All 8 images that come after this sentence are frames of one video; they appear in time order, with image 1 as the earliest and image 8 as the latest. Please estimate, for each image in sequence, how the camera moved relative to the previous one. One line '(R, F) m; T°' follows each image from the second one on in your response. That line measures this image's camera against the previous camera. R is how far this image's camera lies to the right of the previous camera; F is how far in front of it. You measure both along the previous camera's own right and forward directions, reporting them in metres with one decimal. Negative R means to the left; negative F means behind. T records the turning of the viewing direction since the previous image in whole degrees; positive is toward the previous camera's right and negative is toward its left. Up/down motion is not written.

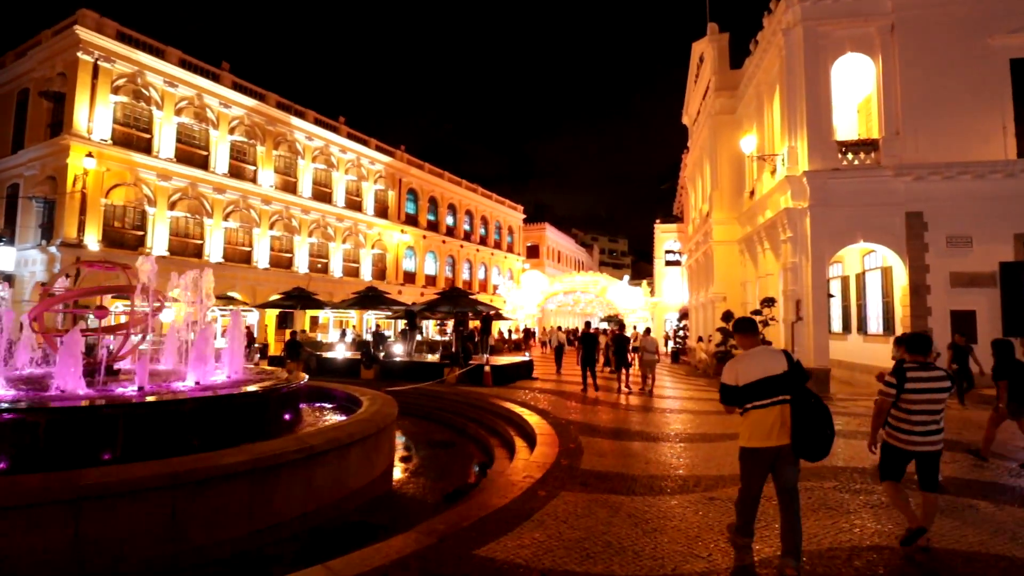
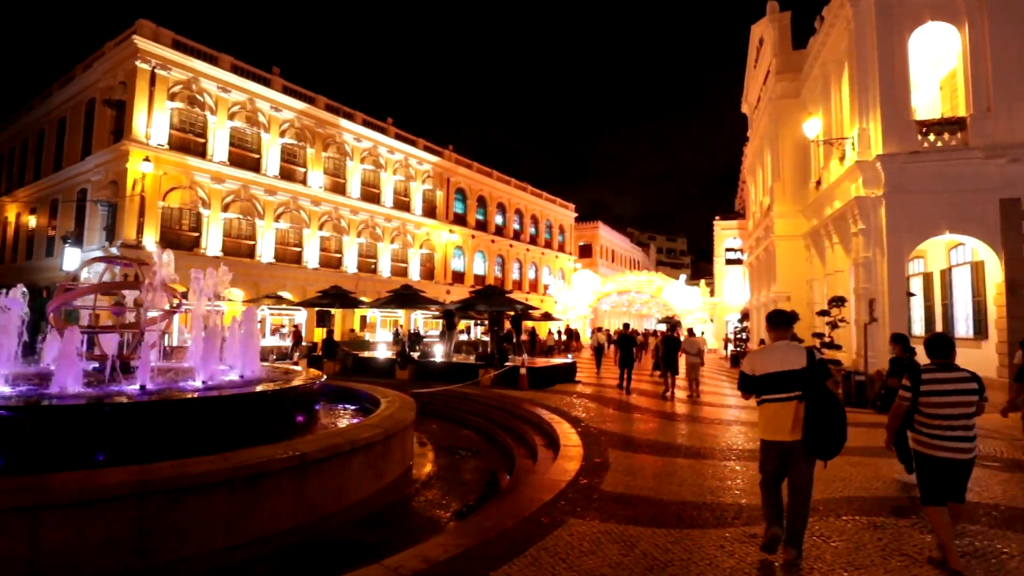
(+0.5, +0.8) m; -6°
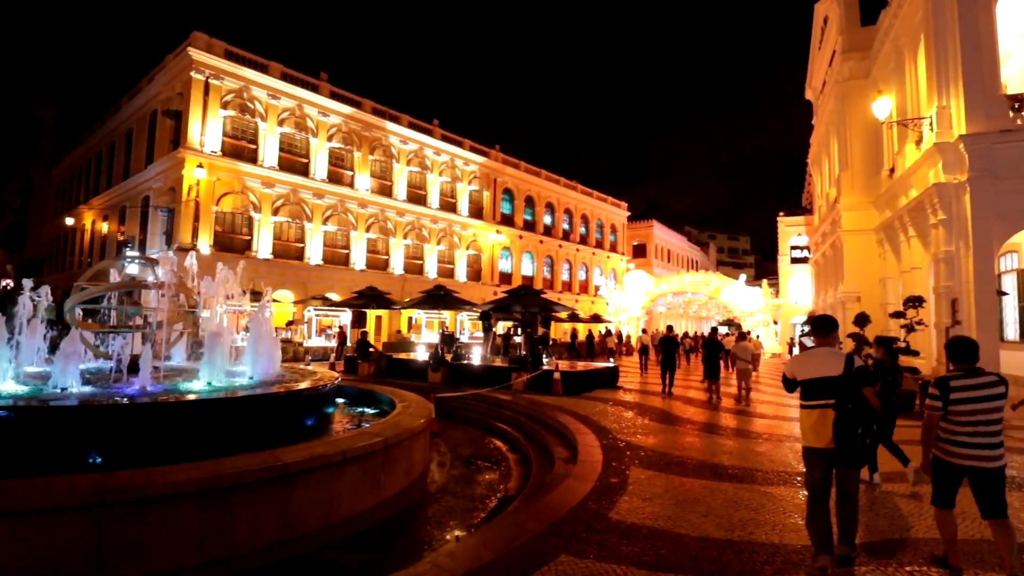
(+0.5, +0.7) m; -6°
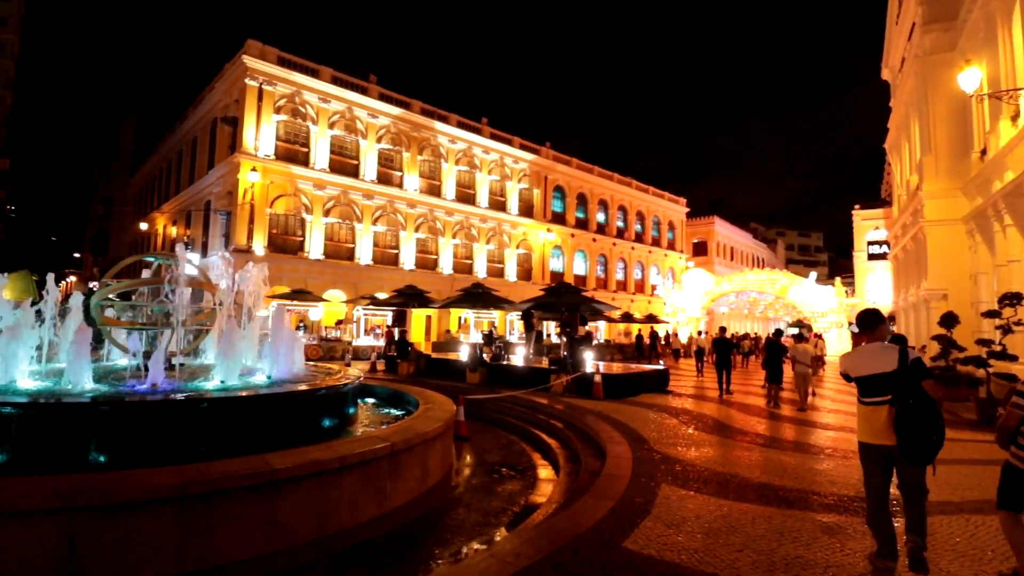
(+0.5, +0.6) m; -6°
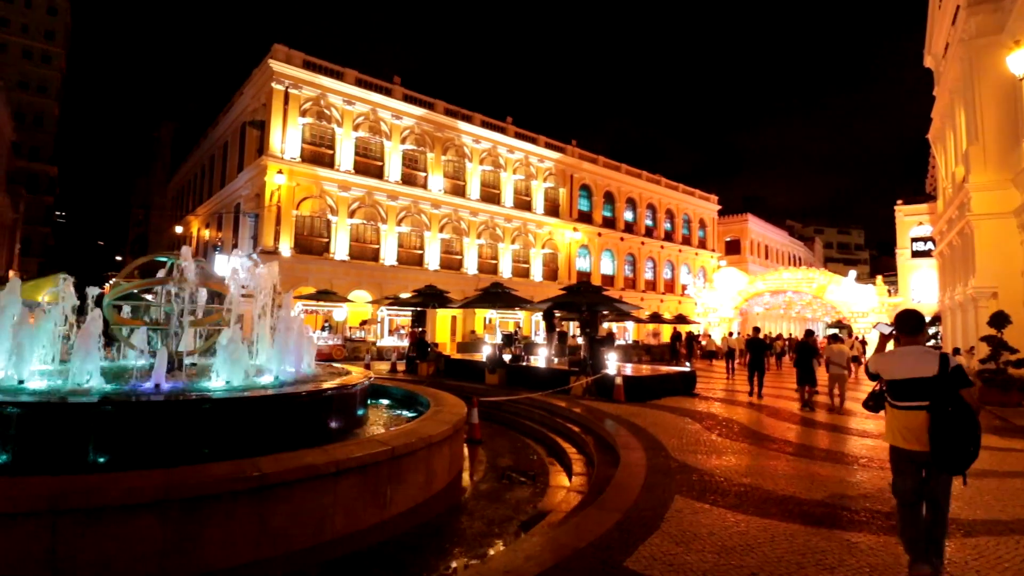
(+0.3, +0.3) m; -3°
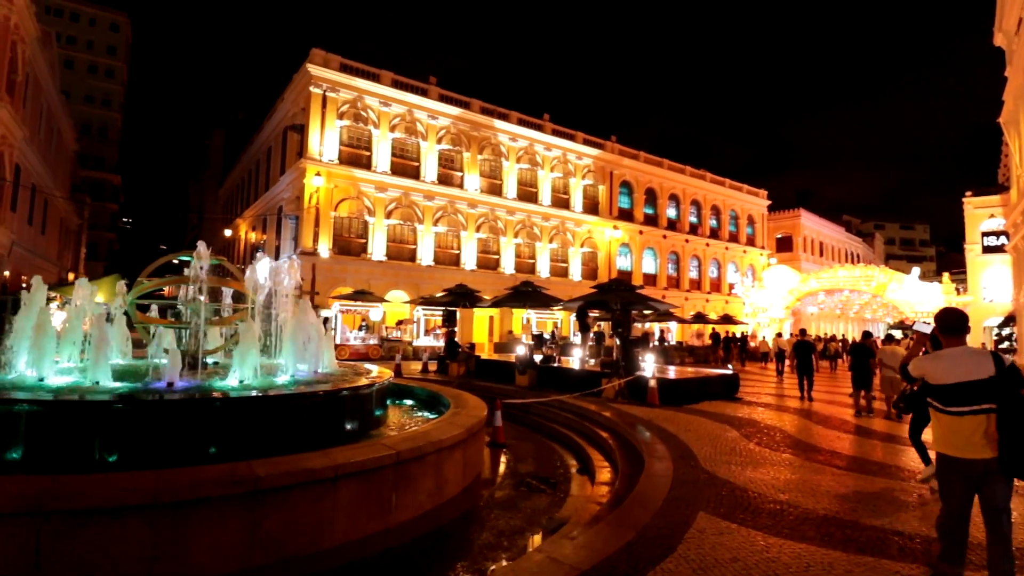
(+0.3, +0.4) m; -5°
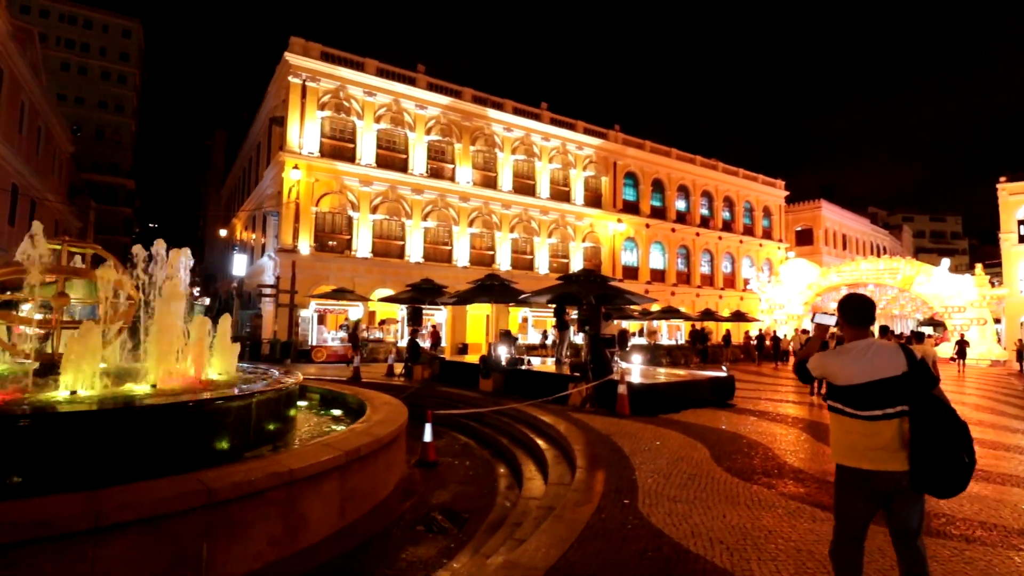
(+1.3, +1.5) m; -2°
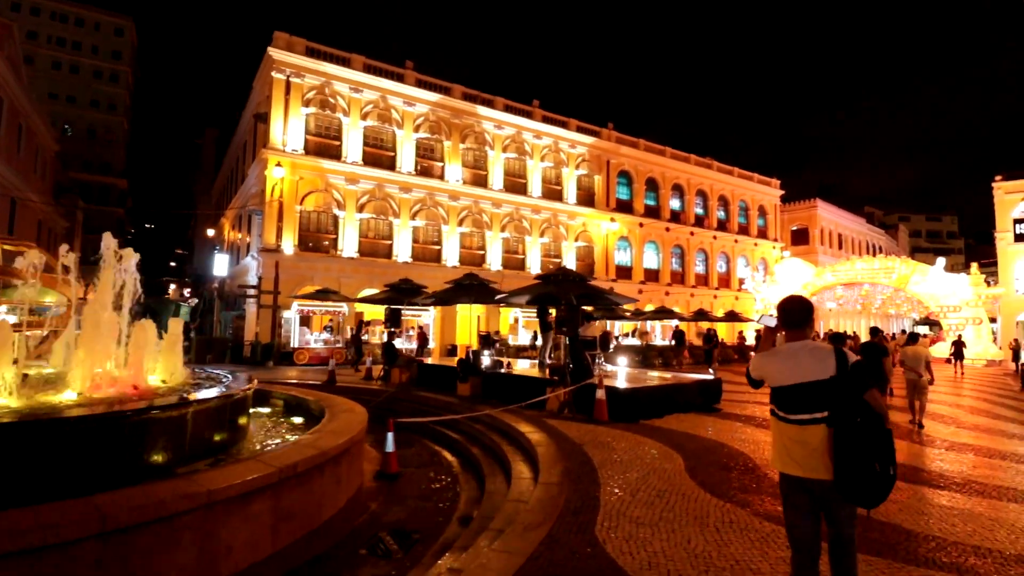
(+0.4, +0.4) m; 0°
